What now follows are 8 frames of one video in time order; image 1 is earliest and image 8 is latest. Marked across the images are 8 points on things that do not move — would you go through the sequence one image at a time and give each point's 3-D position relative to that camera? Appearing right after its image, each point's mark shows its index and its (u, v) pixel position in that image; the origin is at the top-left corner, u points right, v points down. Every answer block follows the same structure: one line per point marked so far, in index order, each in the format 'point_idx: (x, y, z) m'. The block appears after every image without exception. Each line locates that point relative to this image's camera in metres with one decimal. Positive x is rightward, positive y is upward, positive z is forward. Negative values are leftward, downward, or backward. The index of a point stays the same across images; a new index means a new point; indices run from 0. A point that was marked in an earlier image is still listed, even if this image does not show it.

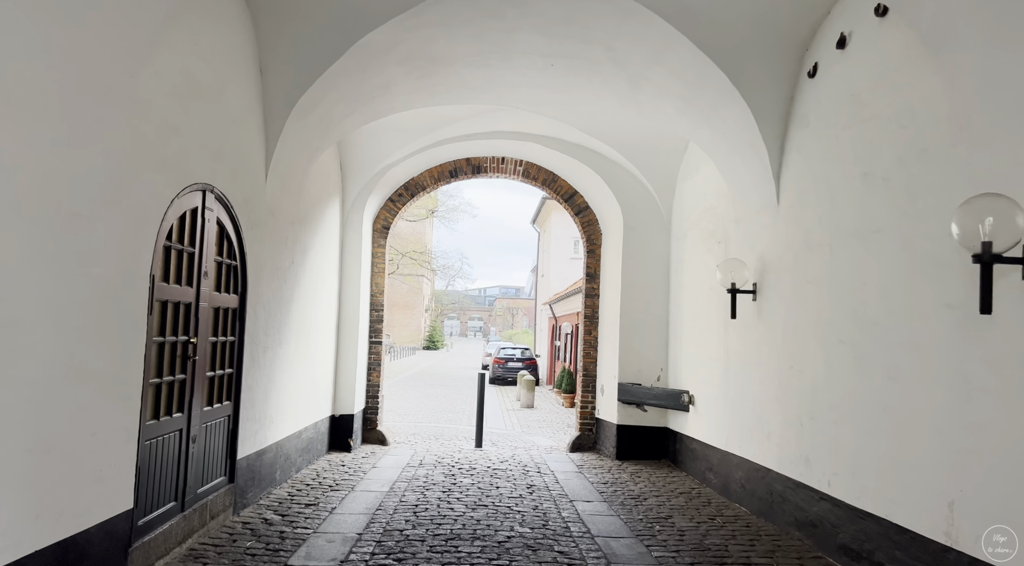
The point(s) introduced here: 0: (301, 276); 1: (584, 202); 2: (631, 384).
0: (-2.2, +0.1, +7.6) m
1: (+1.1, +1.2, +10.7) m
2: (+1.6, -1.4, +9.6) m
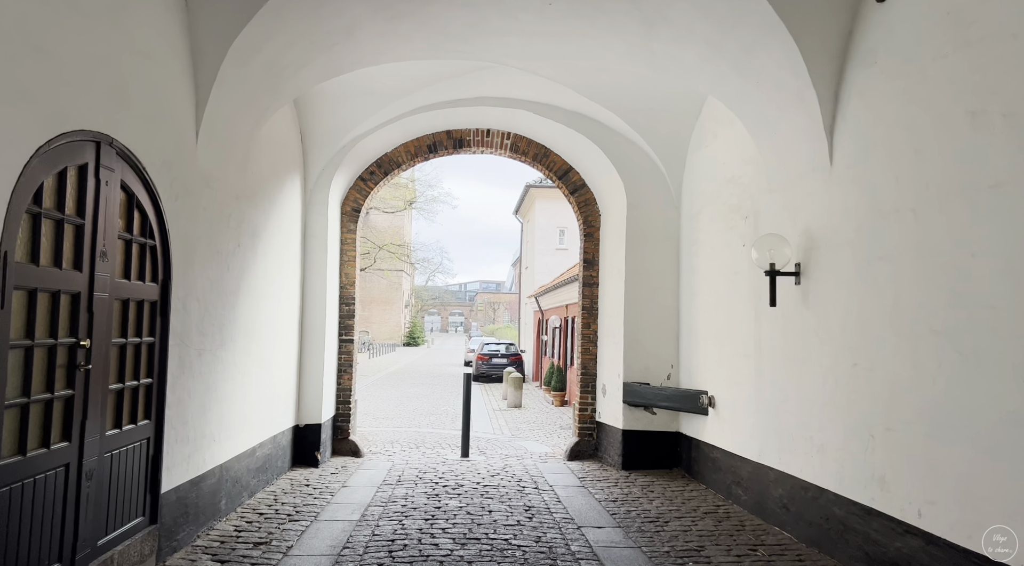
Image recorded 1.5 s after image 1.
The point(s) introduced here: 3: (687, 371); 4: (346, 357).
0: (-2.3, +0.2, +6.3) m
1: (+0.9, +1.4, +9.5) m
2: (+1.5, -1.2, +8.4) m
3: (+2.0, -1.0, +8.2) m
4: (-2.2, -1.0, +9.3) m
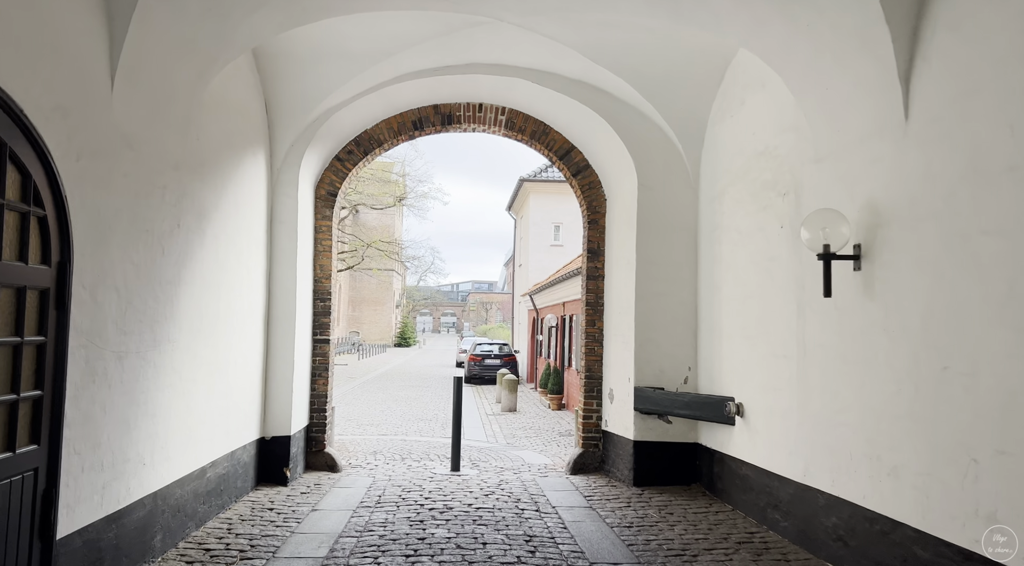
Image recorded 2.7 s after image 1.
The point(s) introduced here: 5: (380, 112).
0: (-2.3, +0.2, +5.3) m
1: (+0.9, +1.5, +8.5) m
2: (+1.4, -1.1, +7.4) m
3: (+2.0, -0.9, +7.2) m
4: (-2.2, -0.9, +8.3) m
5: (-1.5, +1.9, +8.1) m
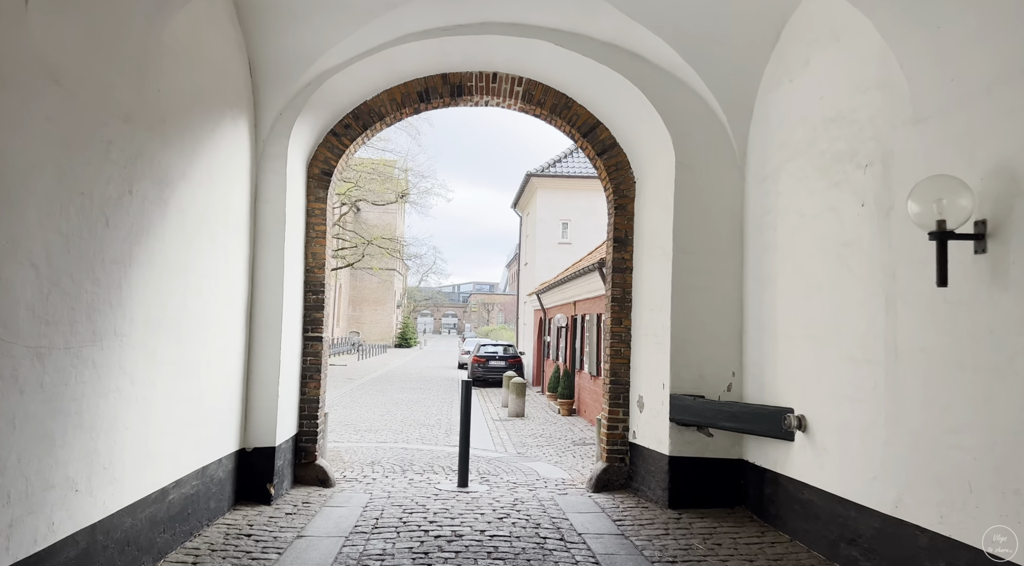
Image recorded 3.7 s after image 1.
0: (-2.2, +0.4, +4.3) m
1: (+1.0, +1.6, +7.5) m
2: (+1.6, -1.0, +6.5) m
3: (+2.2, -0.9, +6.3) m
4: (-2.1, -0.8, +7.4) m
5: (-1.3, +2.0, +7.1) m
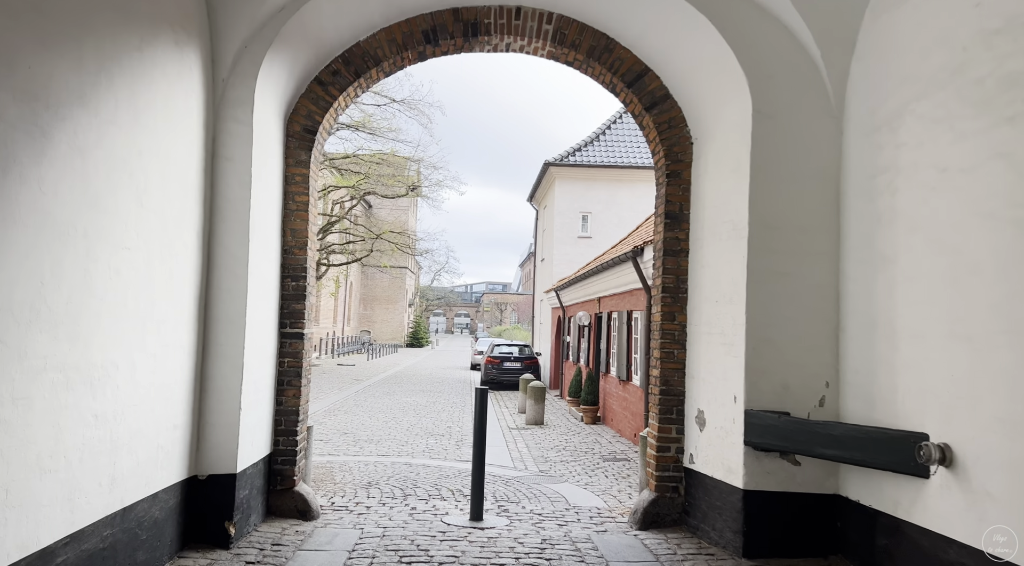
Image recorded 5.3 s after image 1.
0: (-2.0, +0.5, +2.9) m
1: (+1.3, +1.7, +6.1) m
2: (+1.8, -0.9, +5.0) m
3: (+2.3, -0.7, +4.8) m
4: (-1.8, -0.7, +5.9) m
5: (-1.1, +2.2, +5.7) m
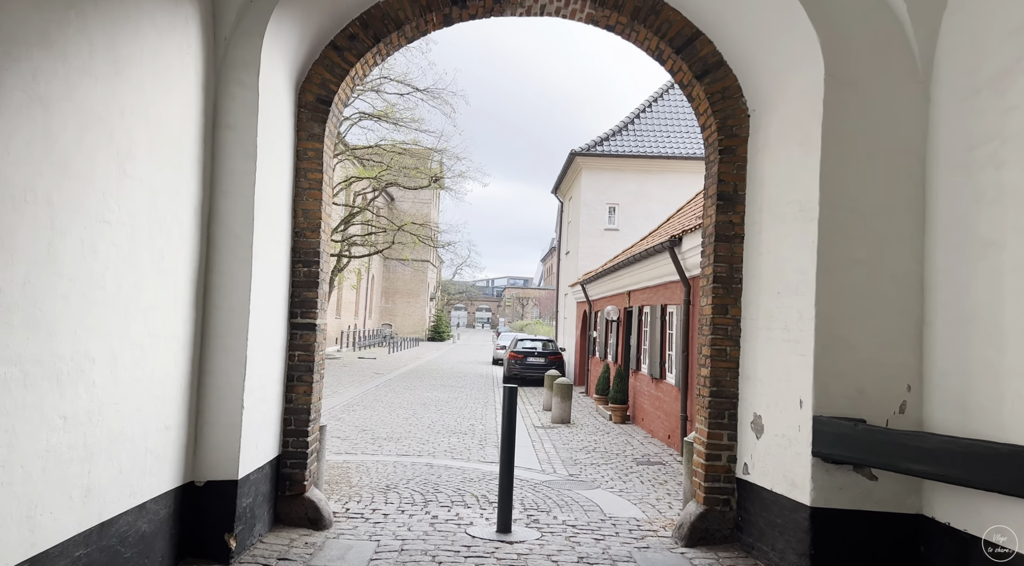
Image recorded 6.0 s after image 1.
0: (-1.8, +0.6, +2.4) m
1: (+1.5, +1.8, +5.4) m
2: (+2.0, -0.8, +4.3) m
3: (+2.6, -0.7, +4.1) m
4: (-1.6, -0.6, +5.4) m
5: (-0.8, +2.3, +5.1) m
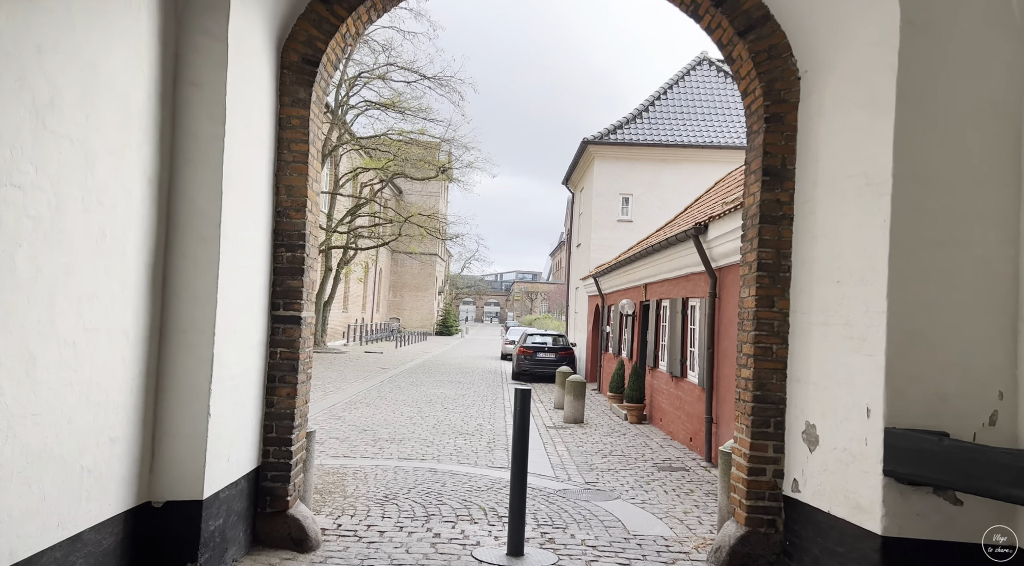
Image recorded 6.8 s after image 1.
0: (-1.8, +0.6, +1.7) m
1: (+1.6, +1.8, +4.7) m
2: (+2.1, -0.8, +3.6) m
3: (+2.6, -0.6, +3.4) m
4: (-1.5, -0.5, +4.7) m
5: (-0.7, +2.4, +4.4) m
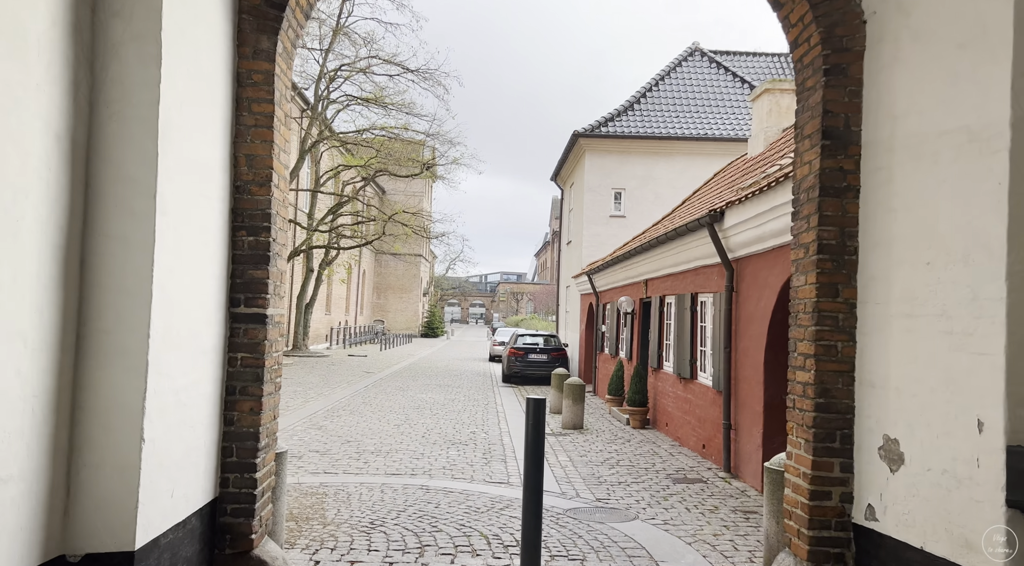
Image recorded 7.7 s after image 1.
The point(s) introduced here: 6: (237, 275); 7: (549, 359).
0: (-1.6, +0.7, +0.8) m
1: (+1.7, +1.9, +3.9) m
2: (+2.2, -0.7, +2.8) m
3: (+2.7, -0.5, +2.6) m
4: (-1.4, -0.4, +3.9) m
5: (-0.7, +2.4, +3.6) m
6: (-1.5, +0.1, +3.9) m
7: (+0.9, -1.9, +17.5) m
